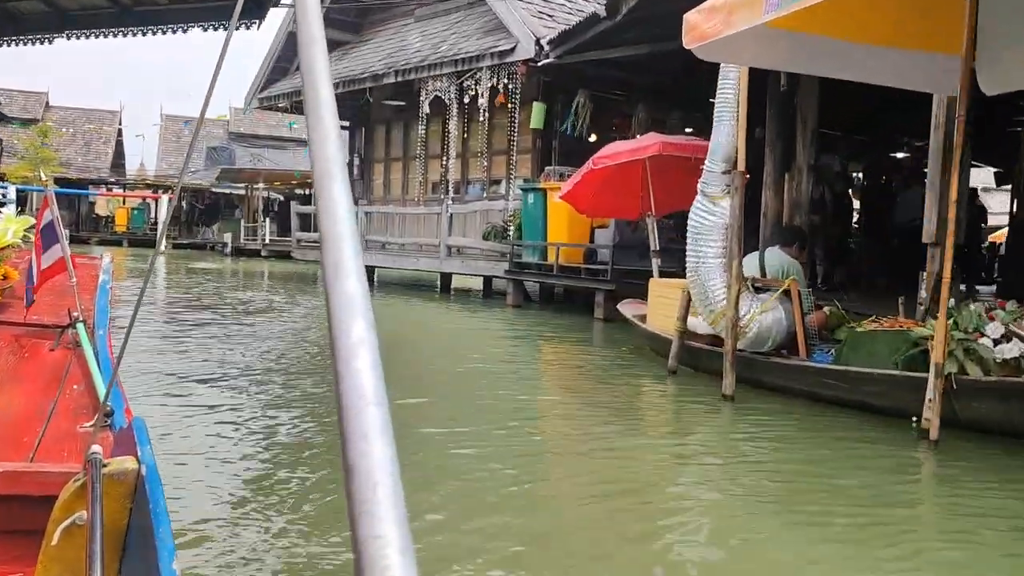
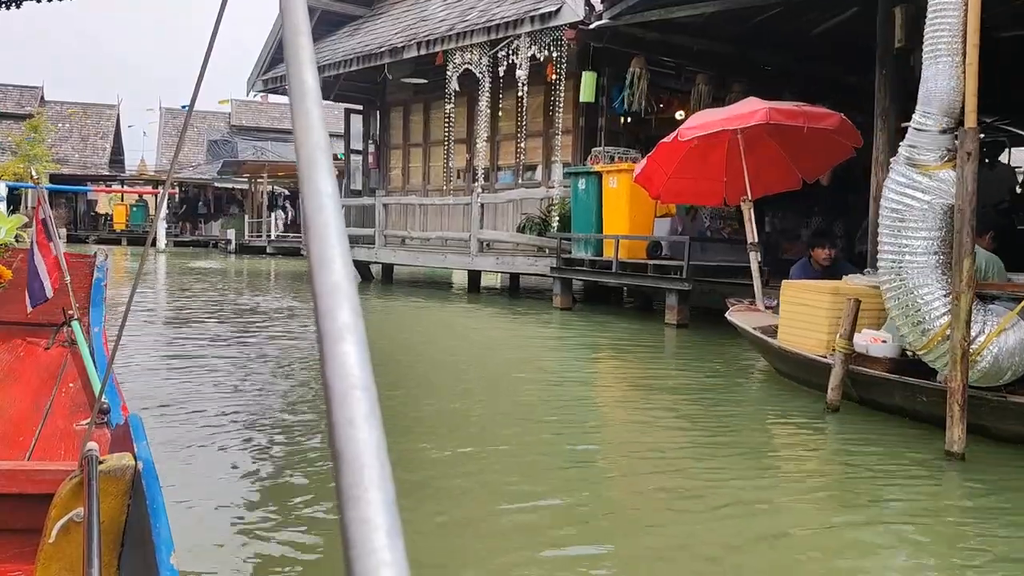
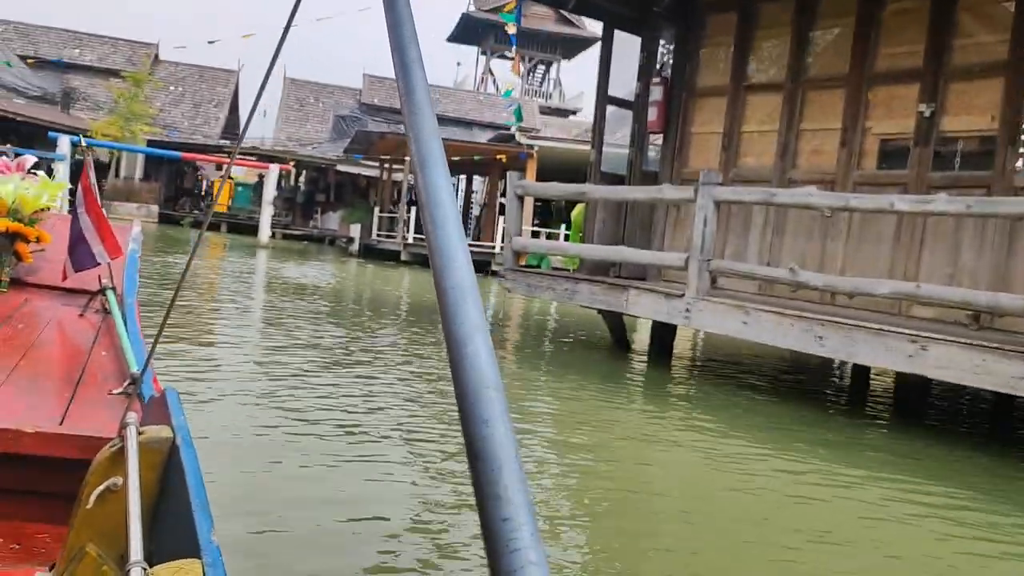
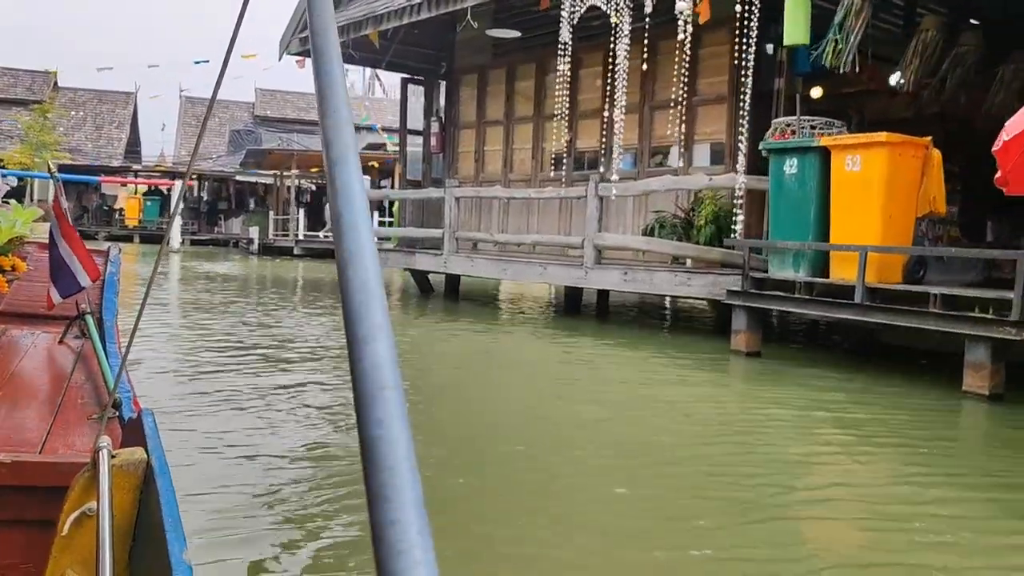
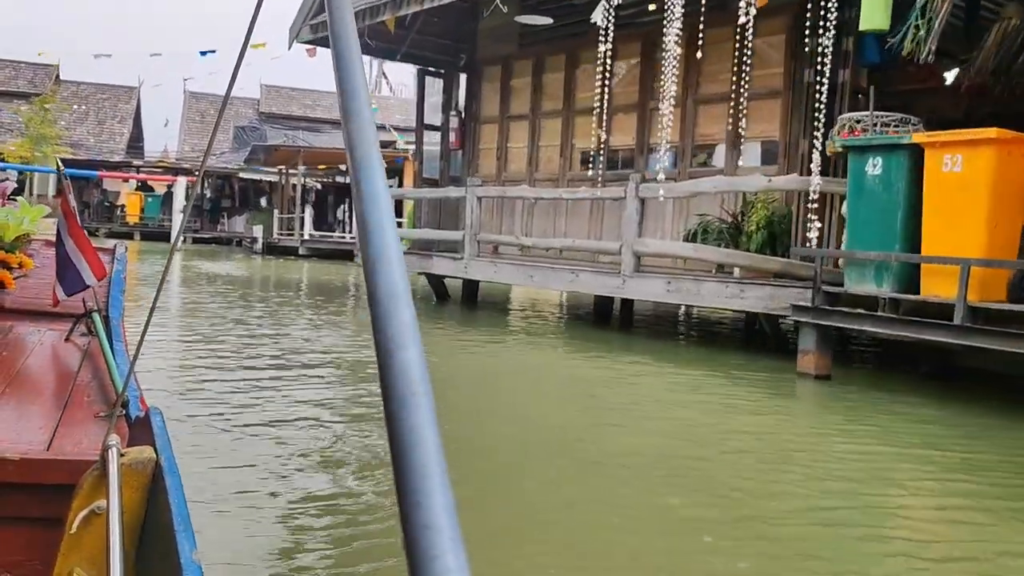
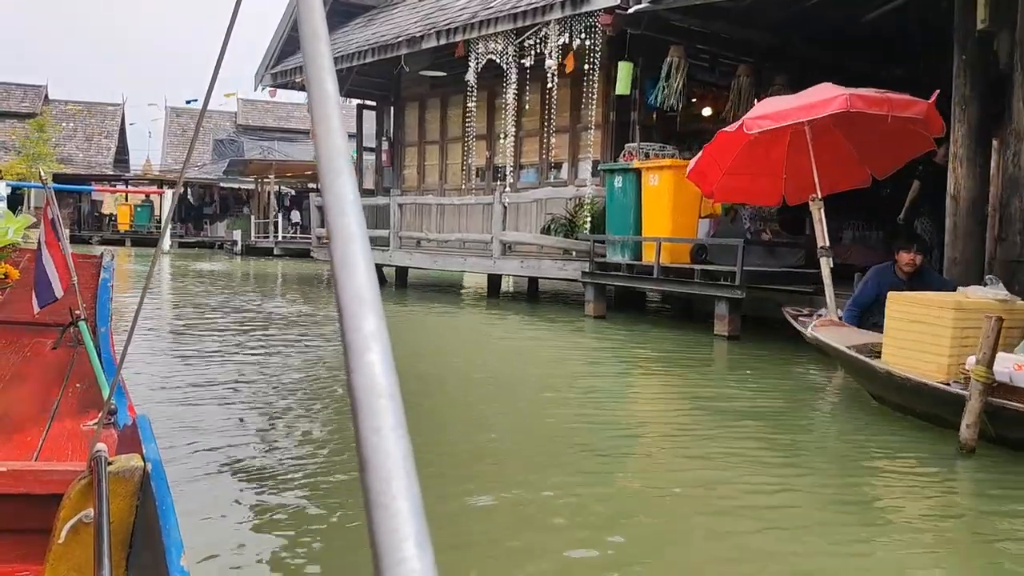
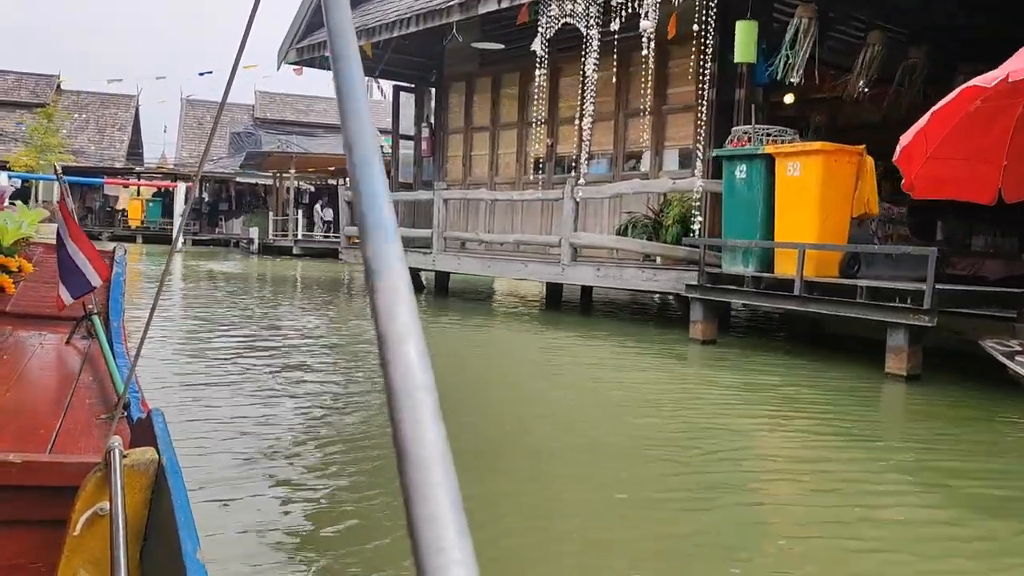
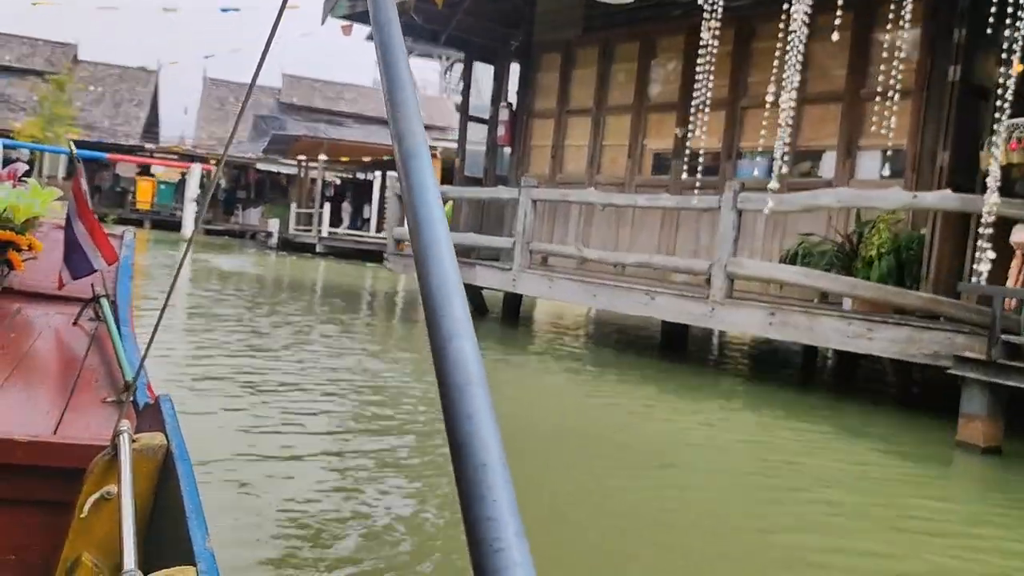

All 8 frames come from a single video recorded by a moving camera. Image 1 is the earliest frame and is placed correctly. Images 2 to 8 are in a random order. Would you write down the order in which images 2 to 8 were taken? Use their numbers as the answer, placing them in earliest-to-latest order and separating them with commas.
2, 6, 7, 4, 5, 8, 3
